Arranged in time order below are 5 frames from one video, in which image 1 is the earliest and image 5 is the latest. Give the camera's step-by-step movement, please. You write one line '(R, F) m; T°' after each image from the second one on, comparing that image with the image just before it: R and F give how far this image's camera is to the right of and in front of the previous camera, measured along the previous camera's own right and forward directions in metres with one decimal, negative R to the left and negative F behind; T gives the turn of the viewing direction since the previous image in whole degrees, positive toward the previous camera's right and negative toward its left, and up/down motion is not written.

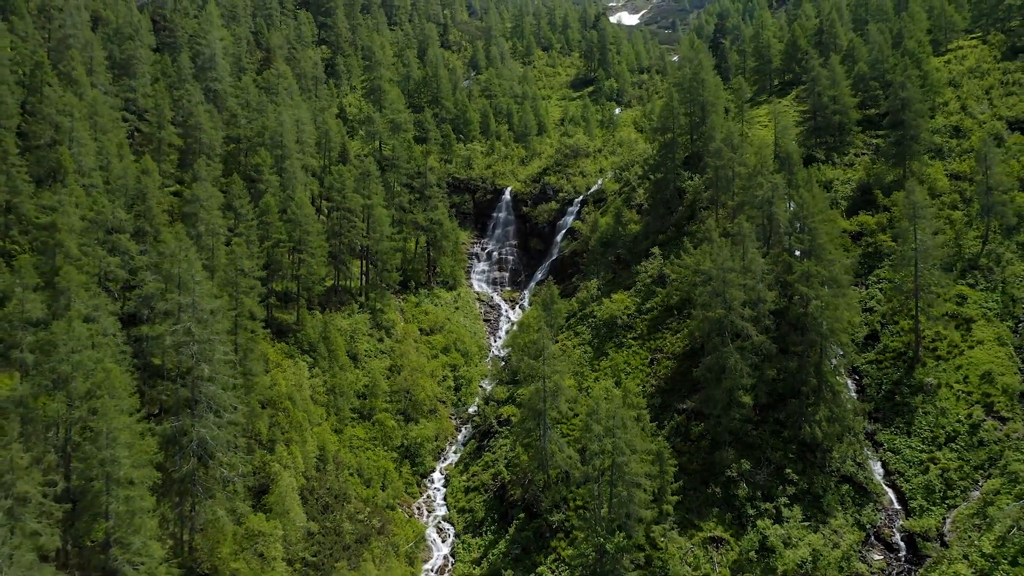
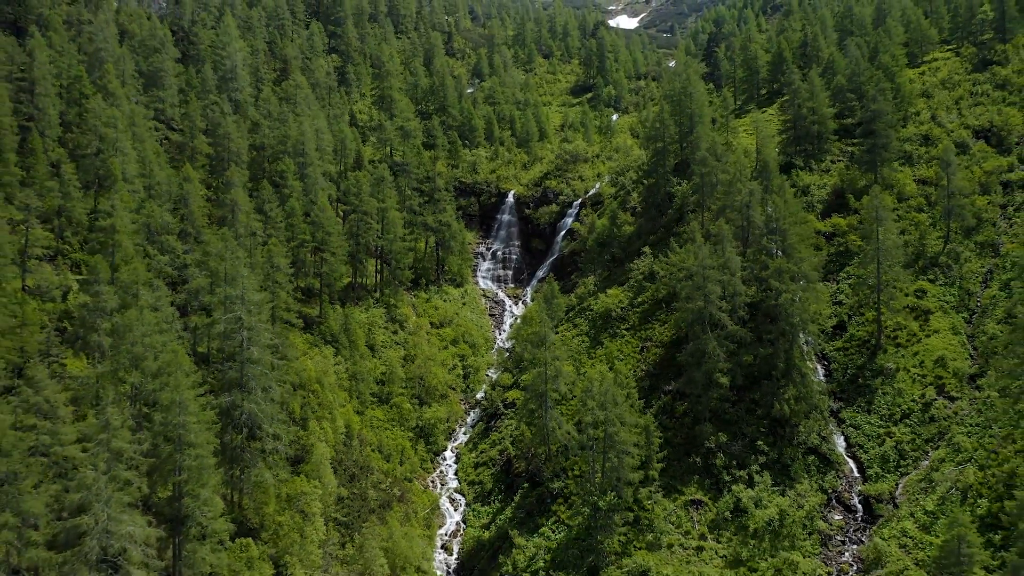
(-0.3, -5.2) m; 0°
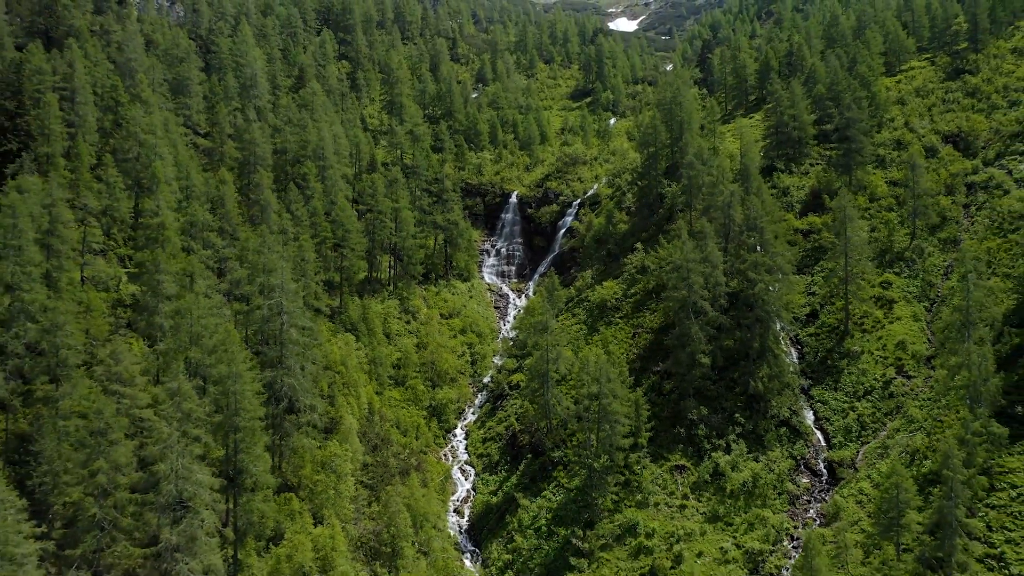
(-0.4, -5.5) m; 0°
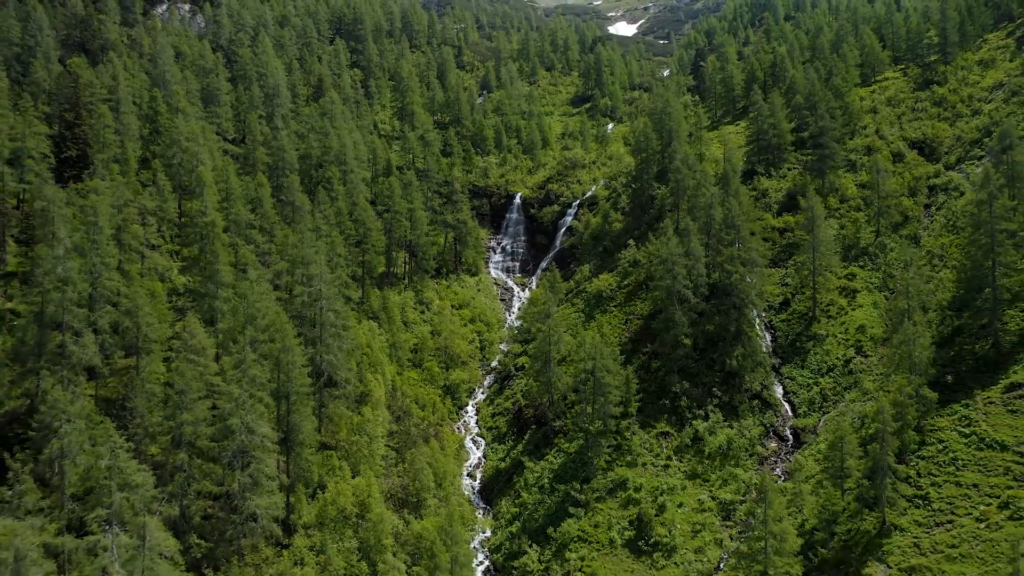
(-0.5, -7.1) m; 0°
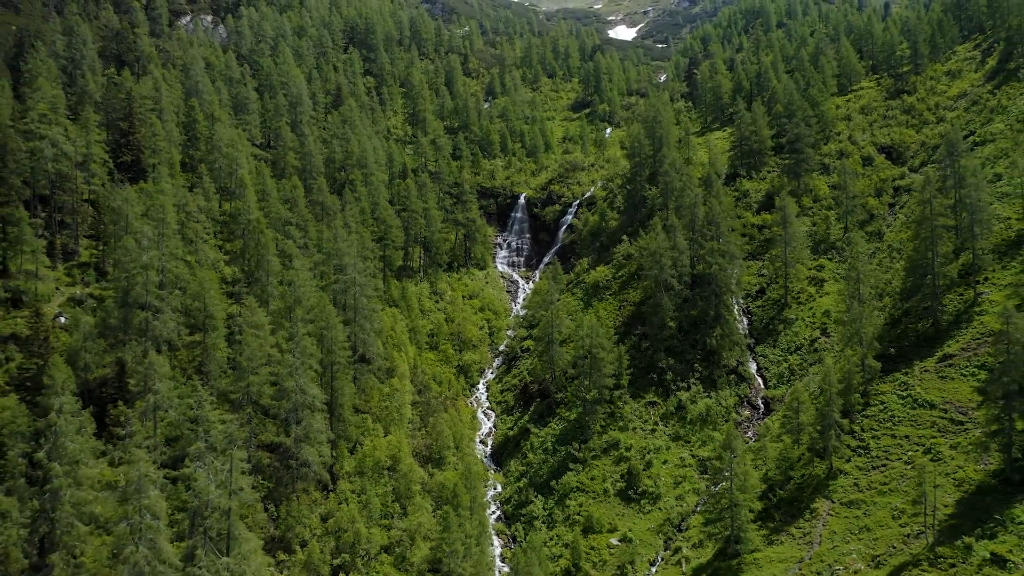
(-0.7, -8.2) m; 0°
